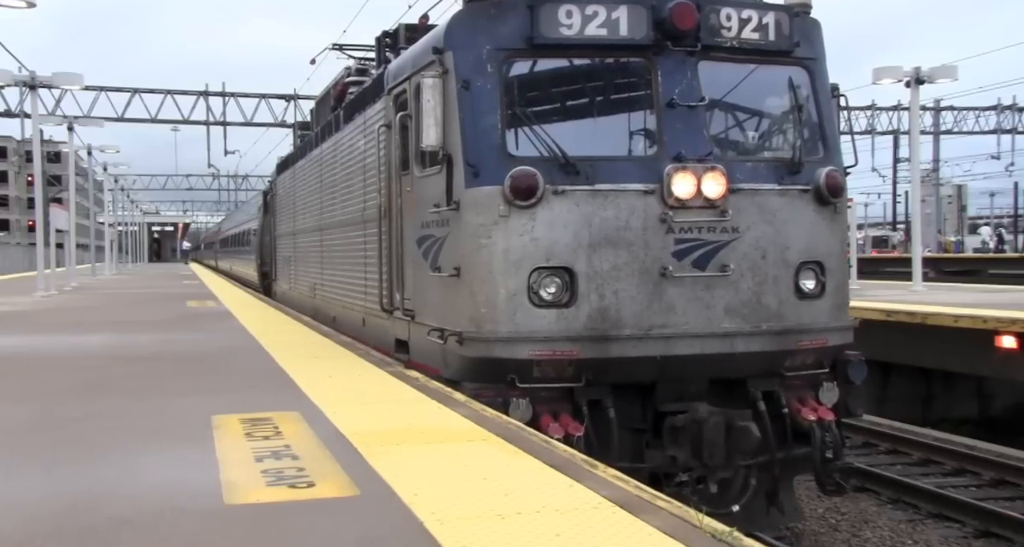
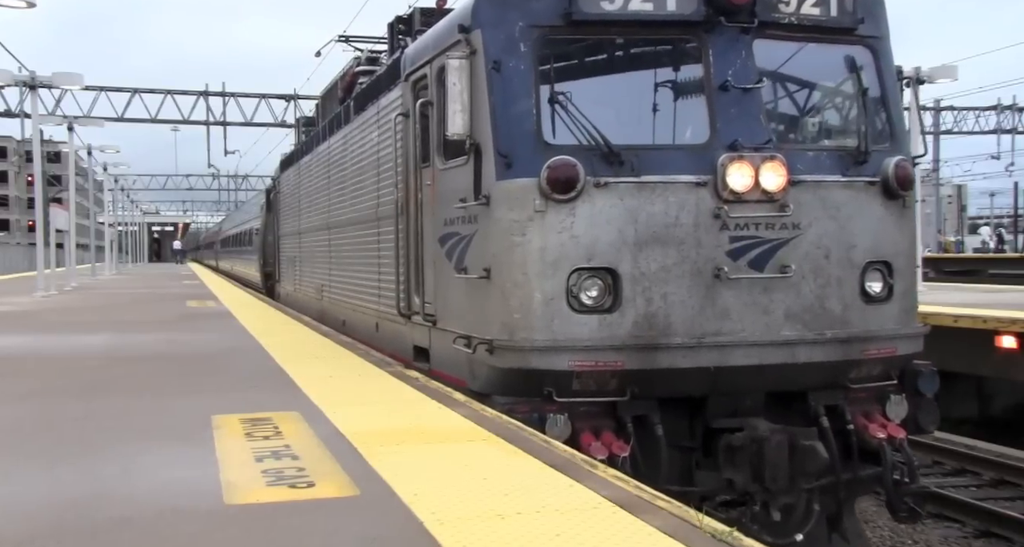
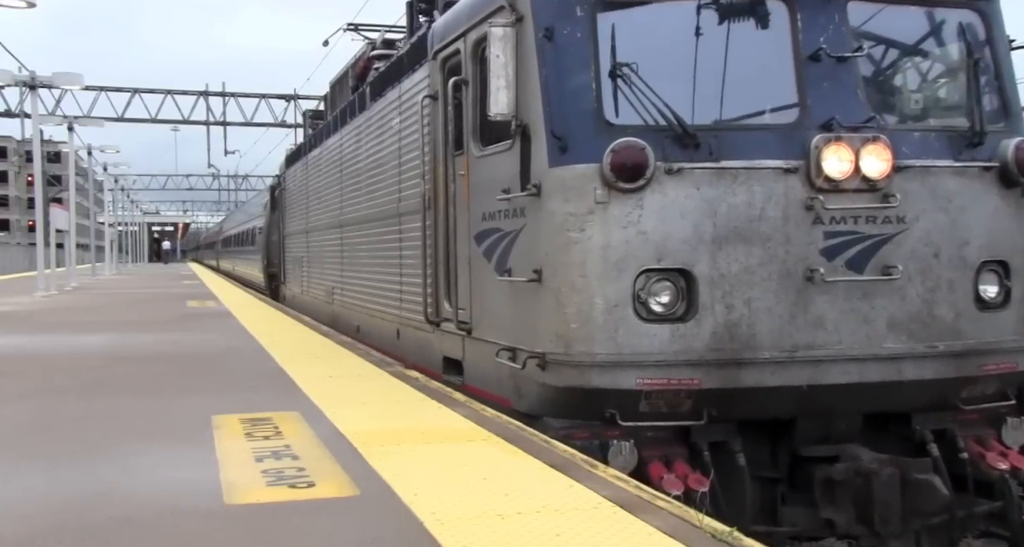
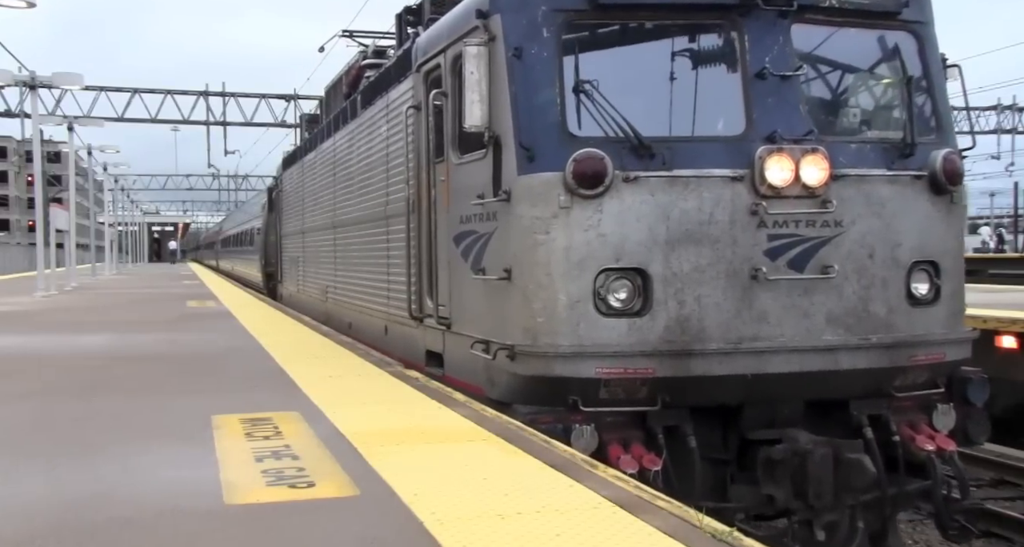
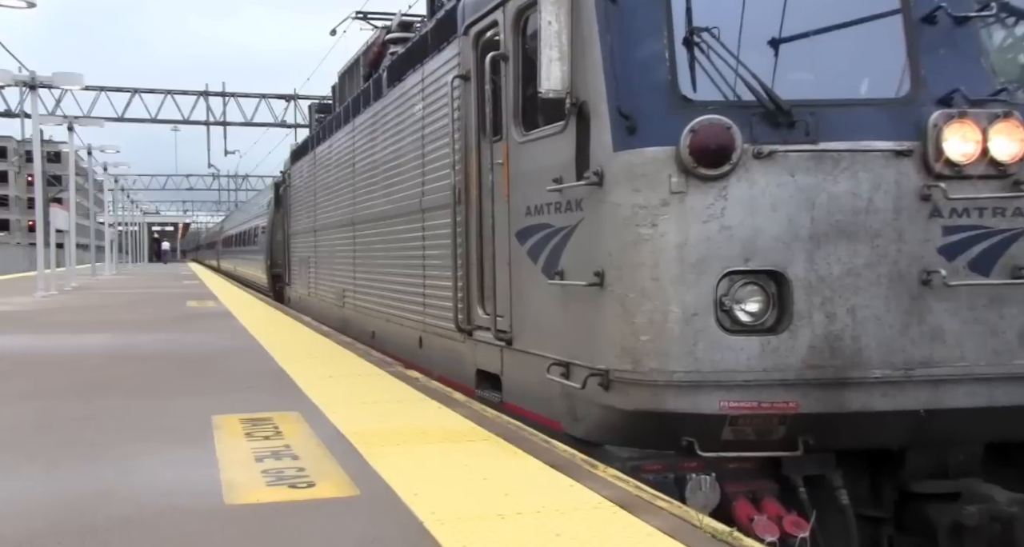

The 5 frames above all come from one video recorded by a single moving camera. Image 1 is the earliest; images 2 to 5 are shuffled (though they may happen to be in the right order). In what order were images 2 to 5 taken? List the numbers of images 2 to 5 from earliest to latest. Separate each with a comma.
2, 4, 3, 5
